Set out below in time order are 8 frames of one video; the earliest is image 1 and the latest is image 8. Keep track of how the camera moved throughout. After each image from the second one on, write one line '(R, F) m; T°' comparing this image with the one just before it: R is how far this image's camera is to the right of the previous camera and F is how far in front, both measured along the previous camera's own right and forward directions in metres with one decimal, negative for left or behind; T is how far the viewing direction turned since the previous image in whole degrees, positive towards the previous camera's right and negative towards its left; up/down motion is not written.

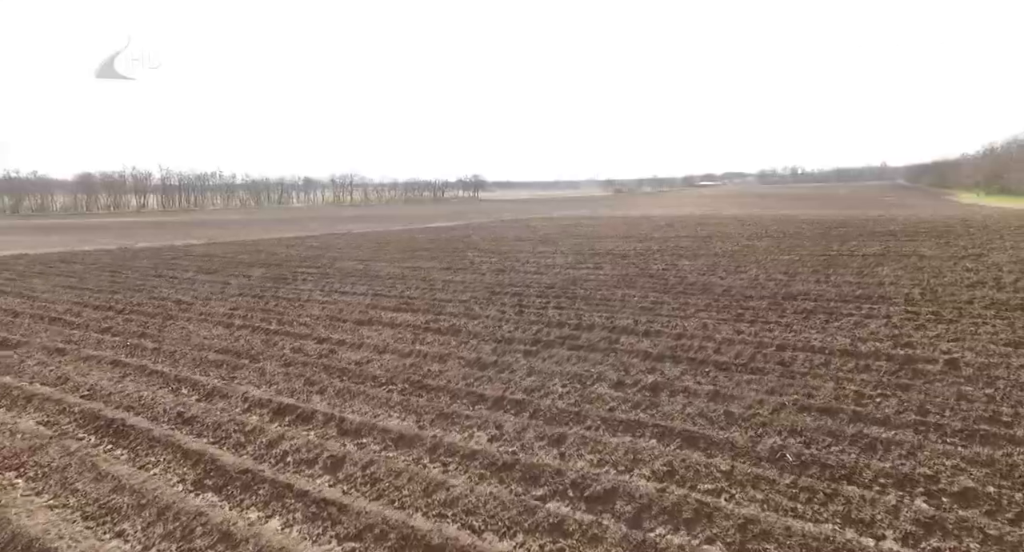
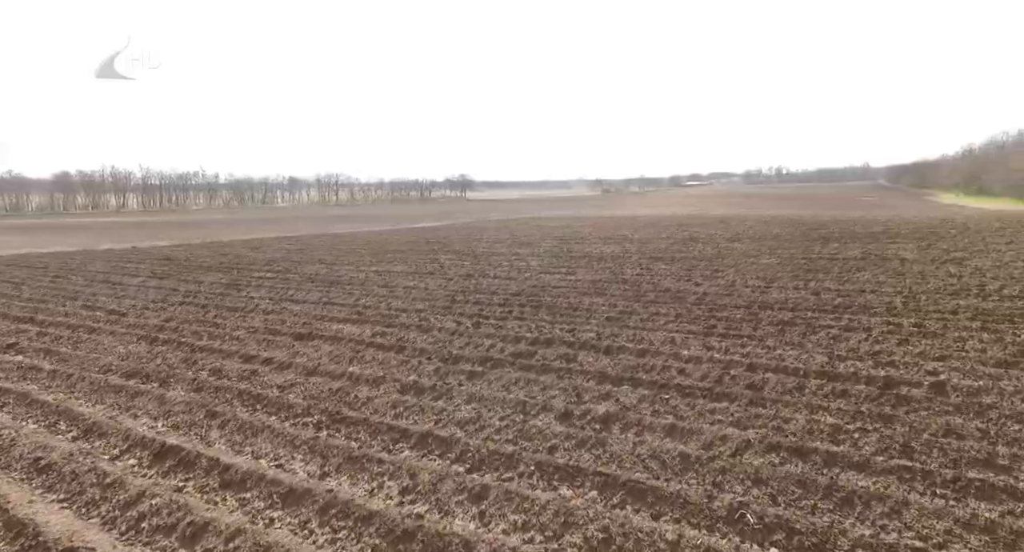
(+0.4, +0.8) m; +1°
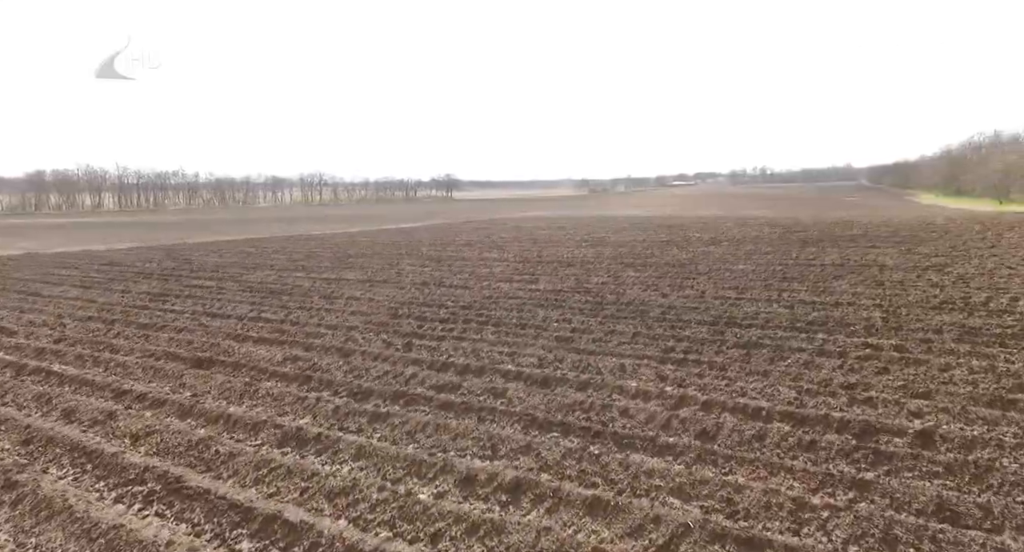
(+0.6, +1.1) m; +1°
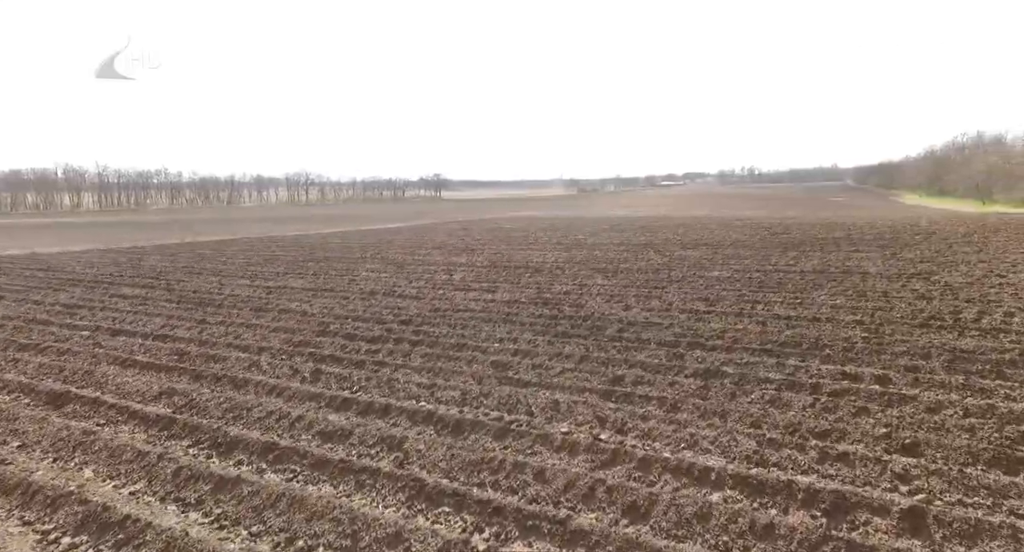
(+0.6, +1.2) m; +1°
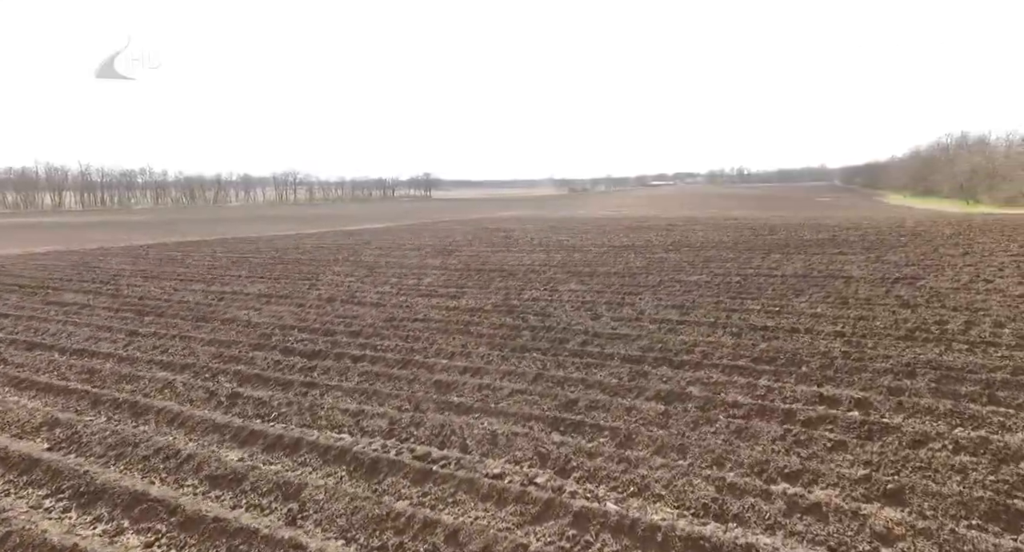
(+0.4, +0.8) m; +1°
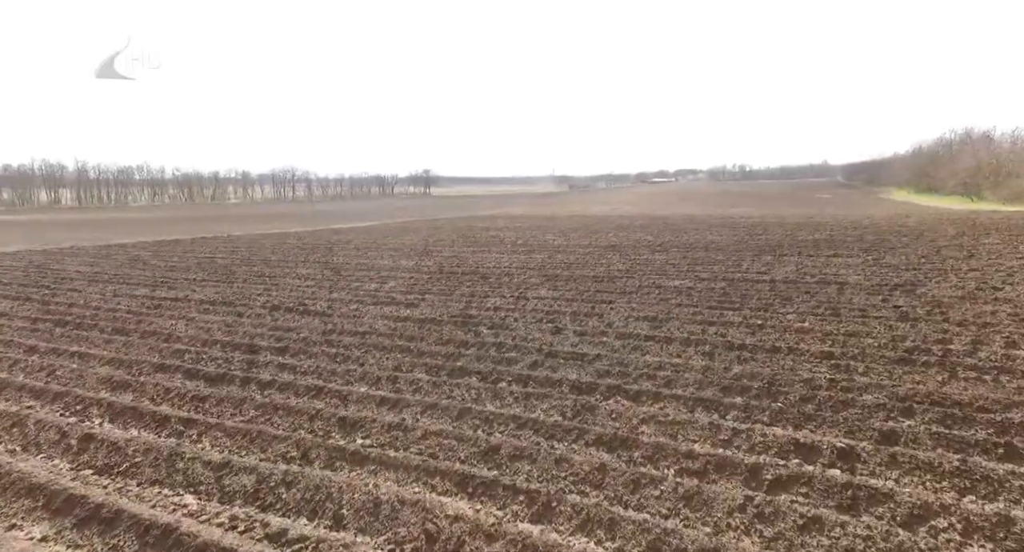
(+0.7, +1.2) m; 0°
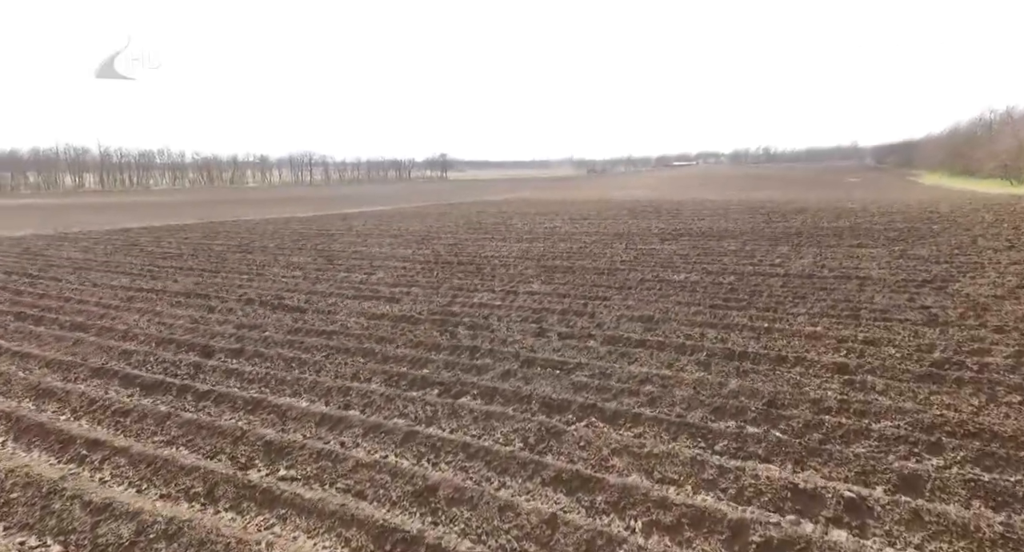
(+0.5, +0.9) m; -2°
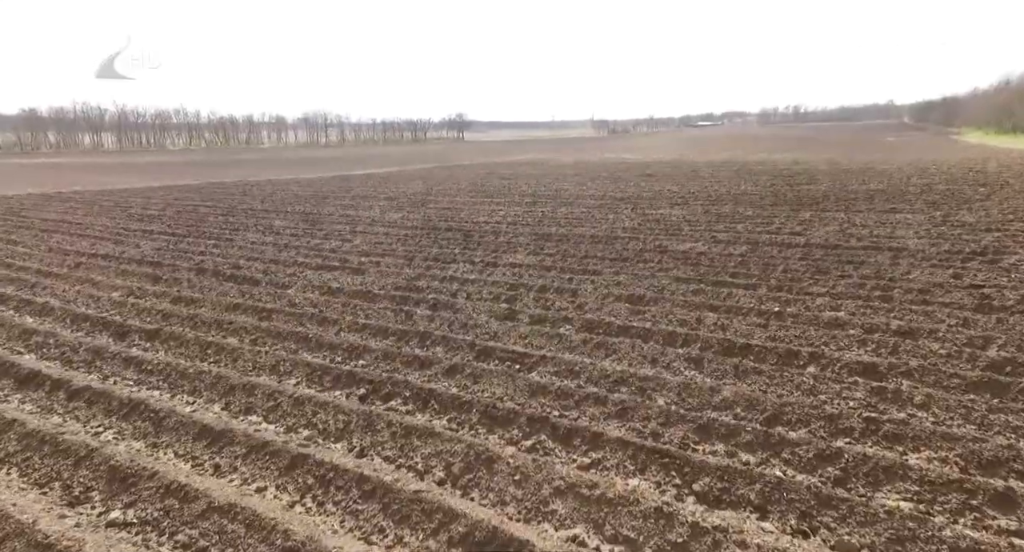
(+0.6, +1.4) m; -2°
